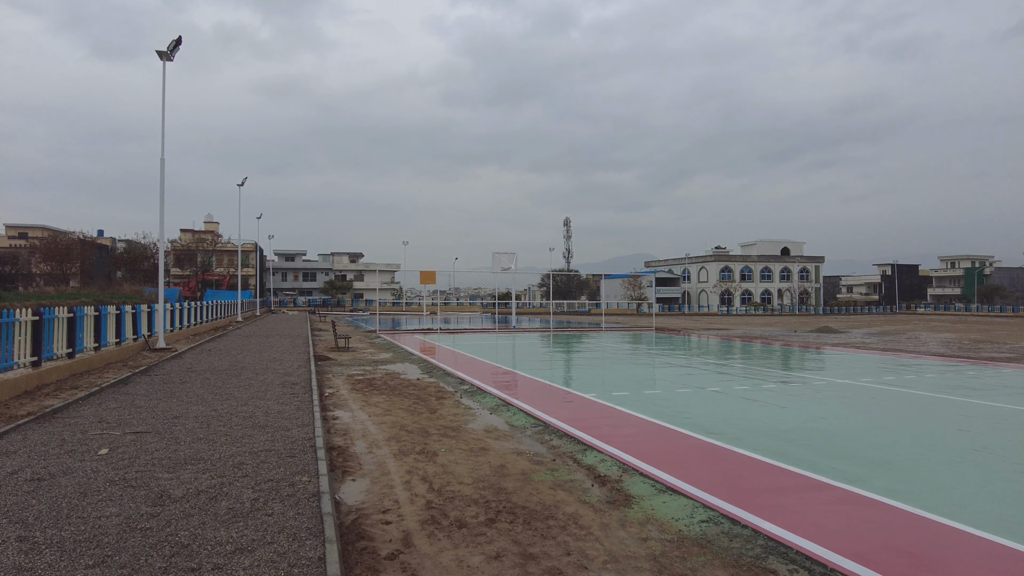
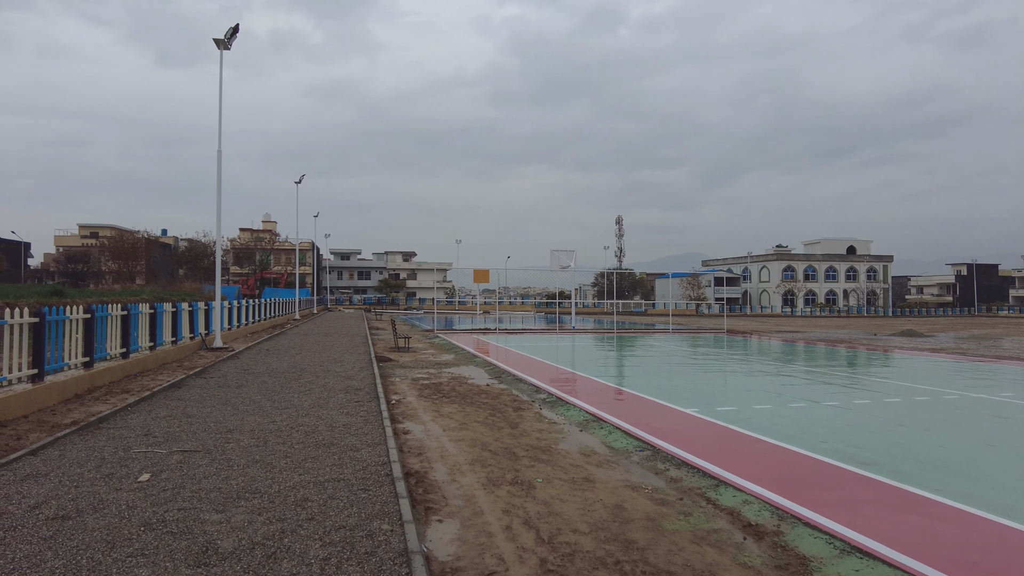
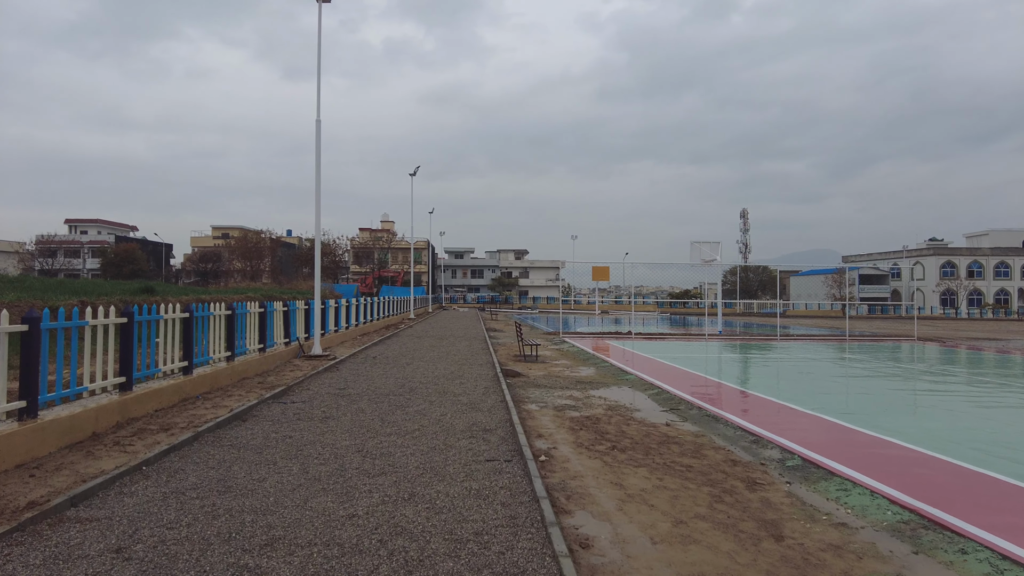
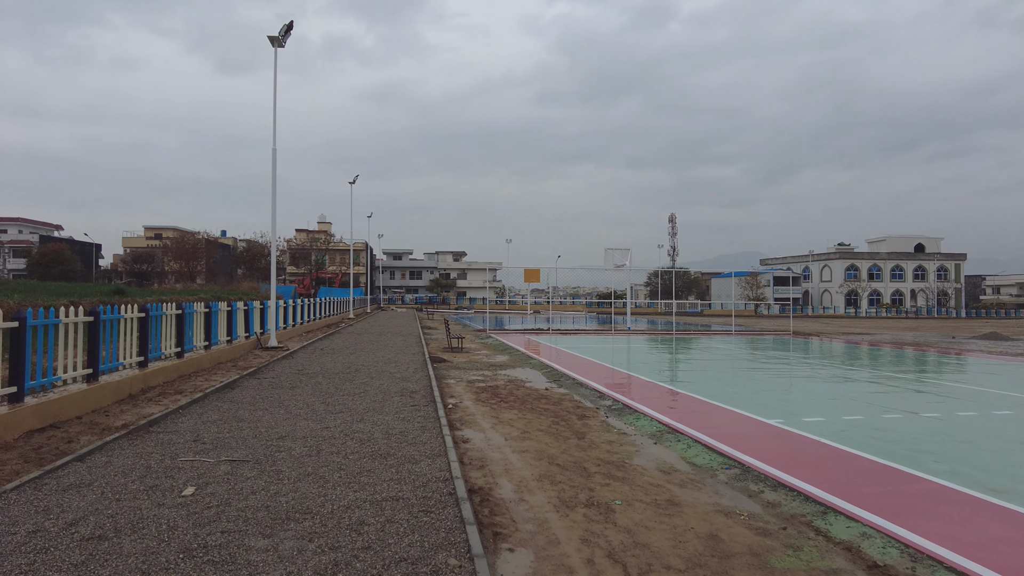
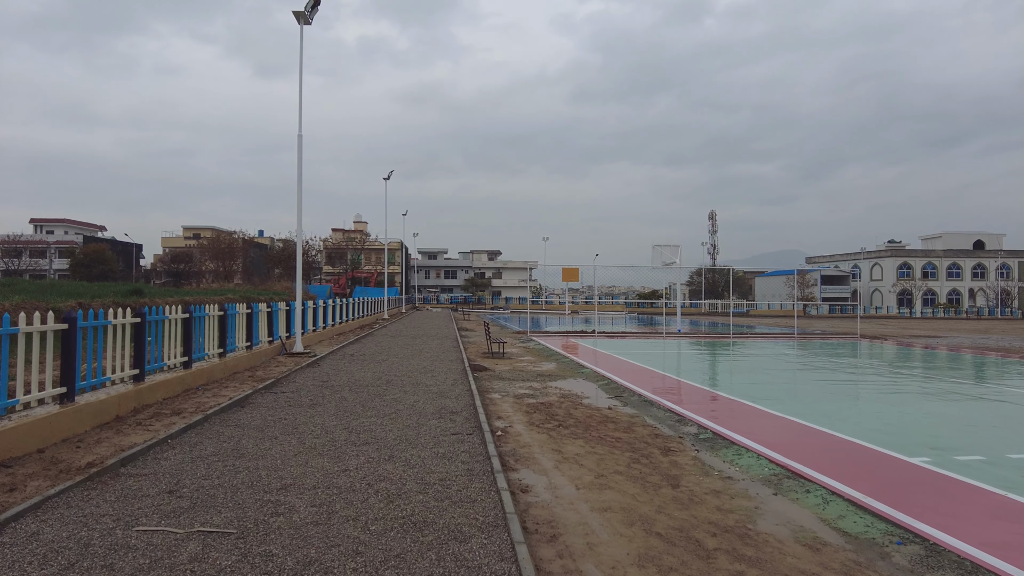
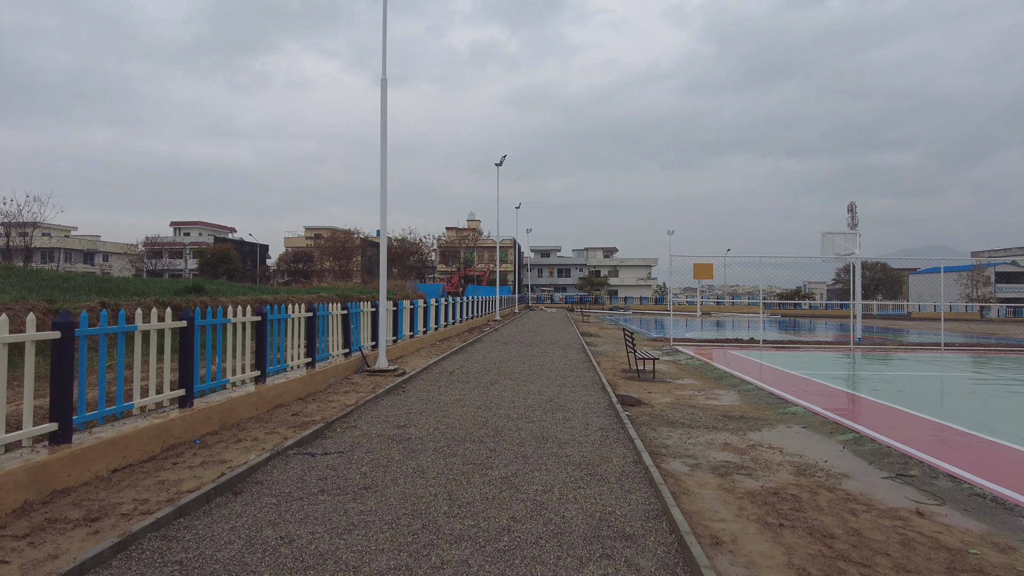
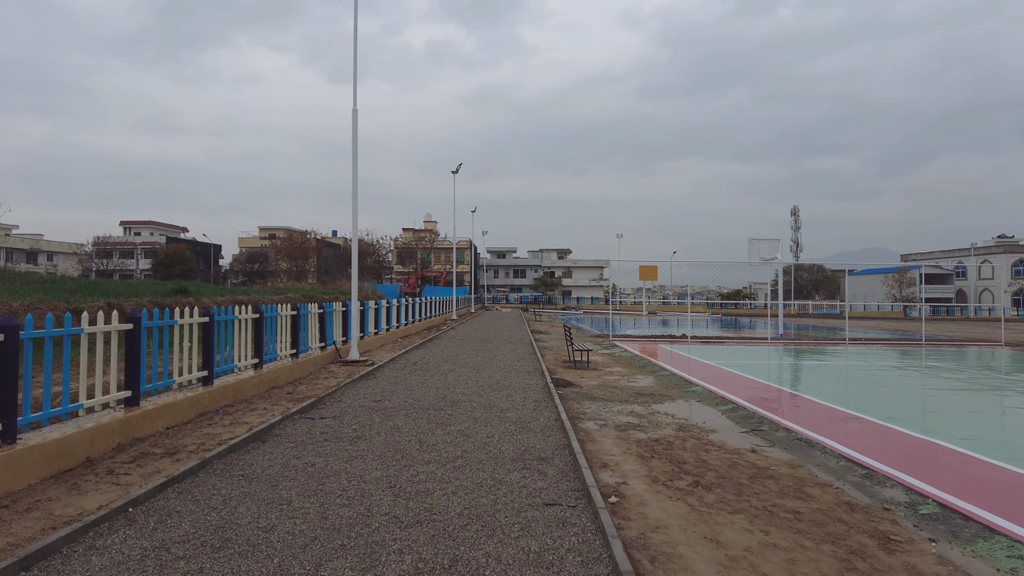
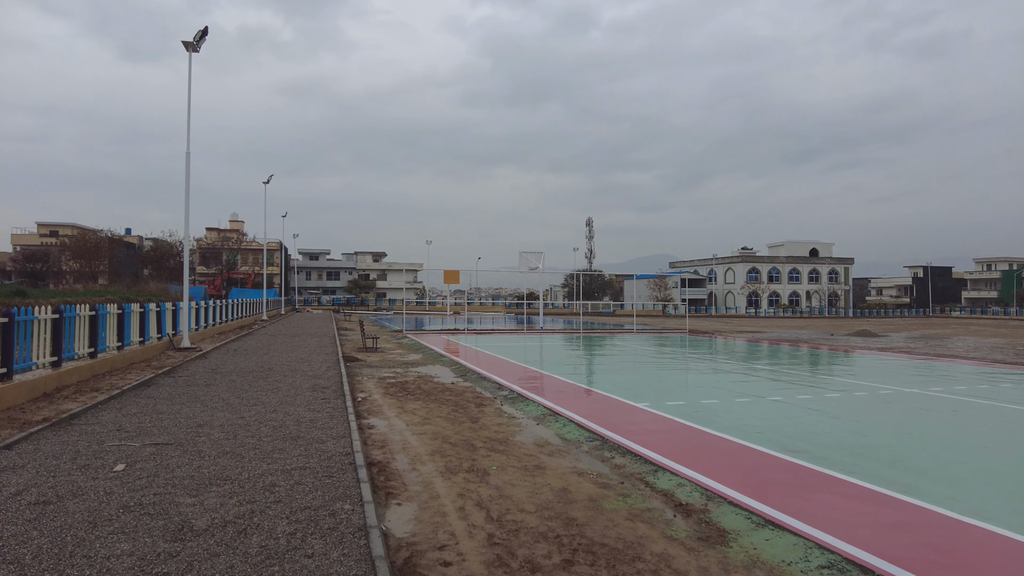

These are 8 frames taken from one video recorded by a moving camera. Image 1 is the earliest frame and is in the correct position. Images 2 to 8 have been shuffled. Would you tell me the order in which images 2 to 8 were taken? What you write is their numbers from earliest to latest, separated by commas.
8, 2, 4, 5, 3, 7, 6
